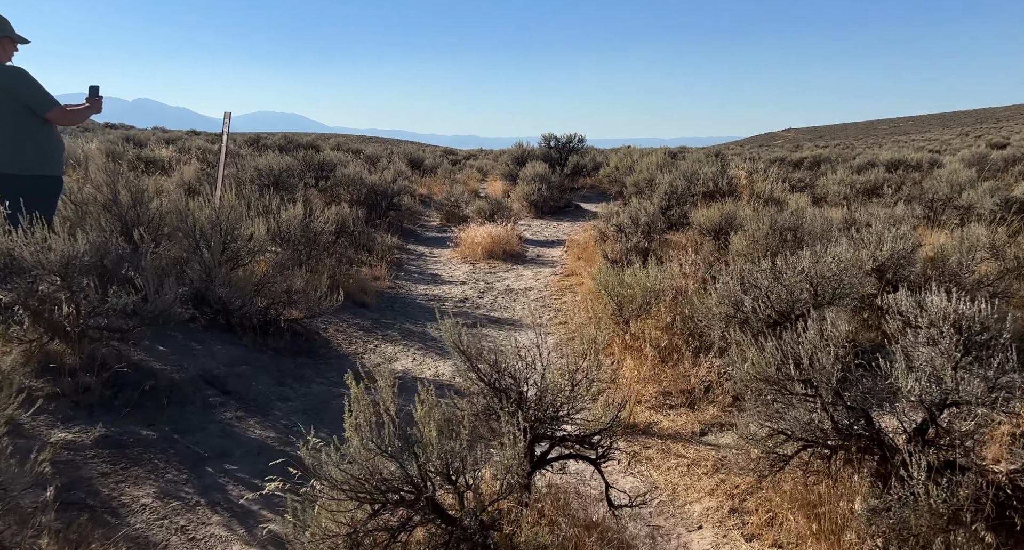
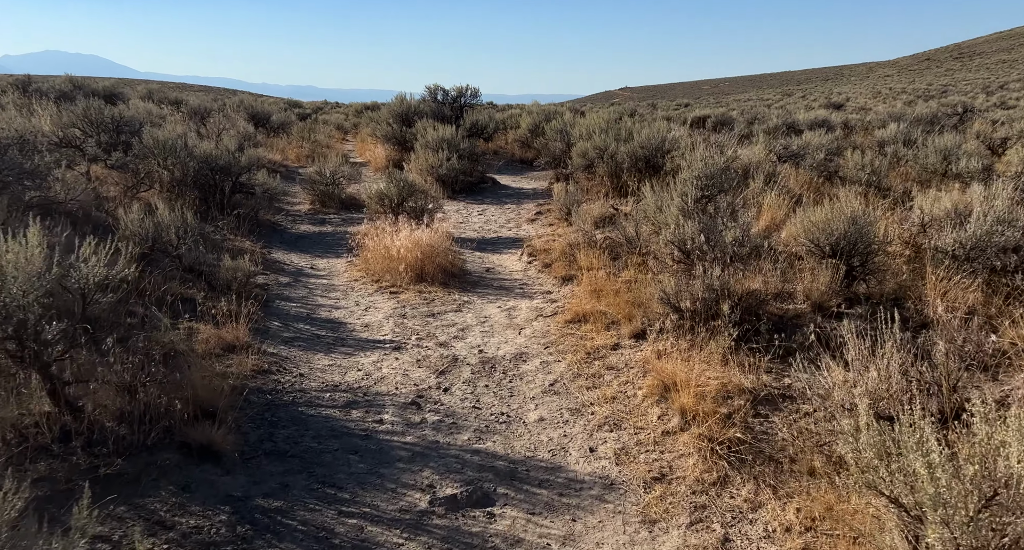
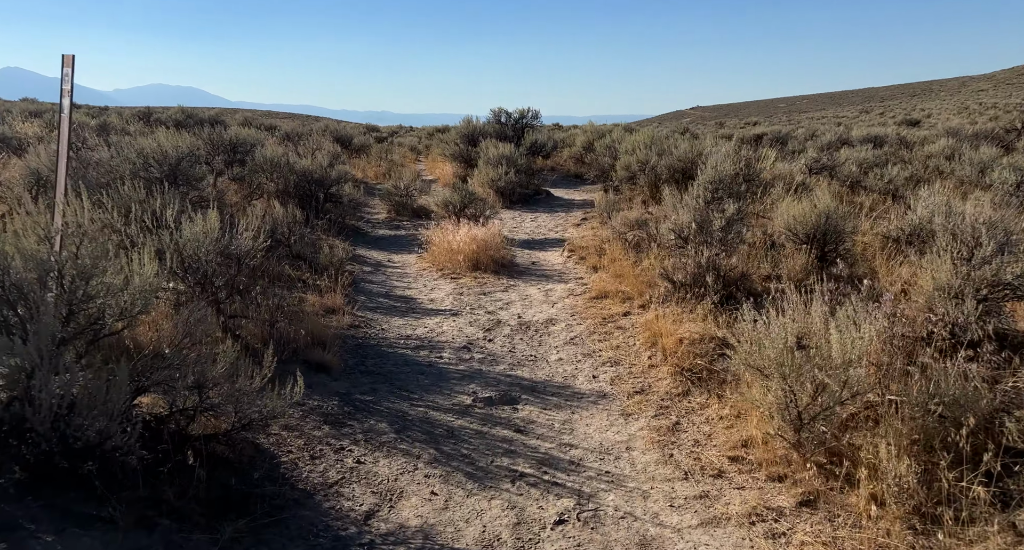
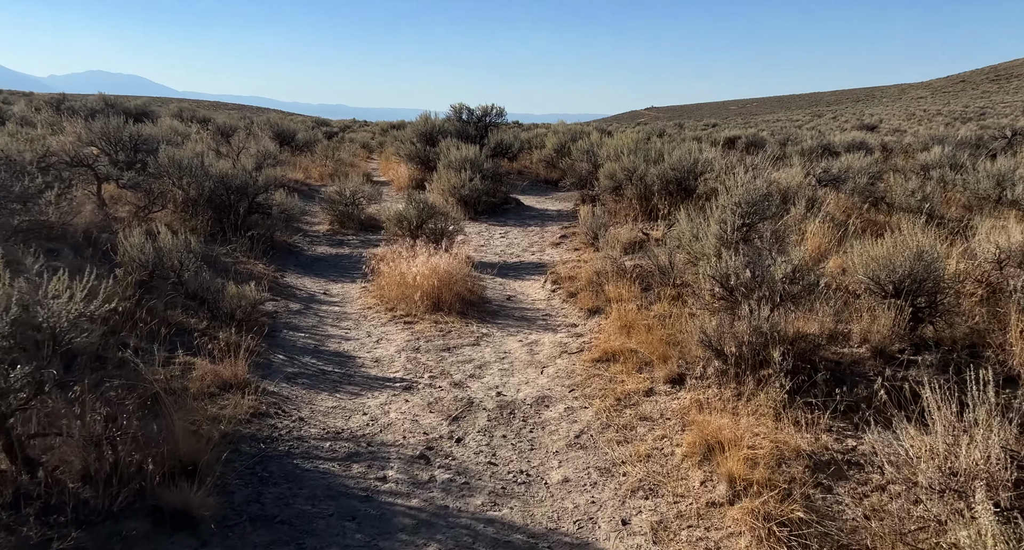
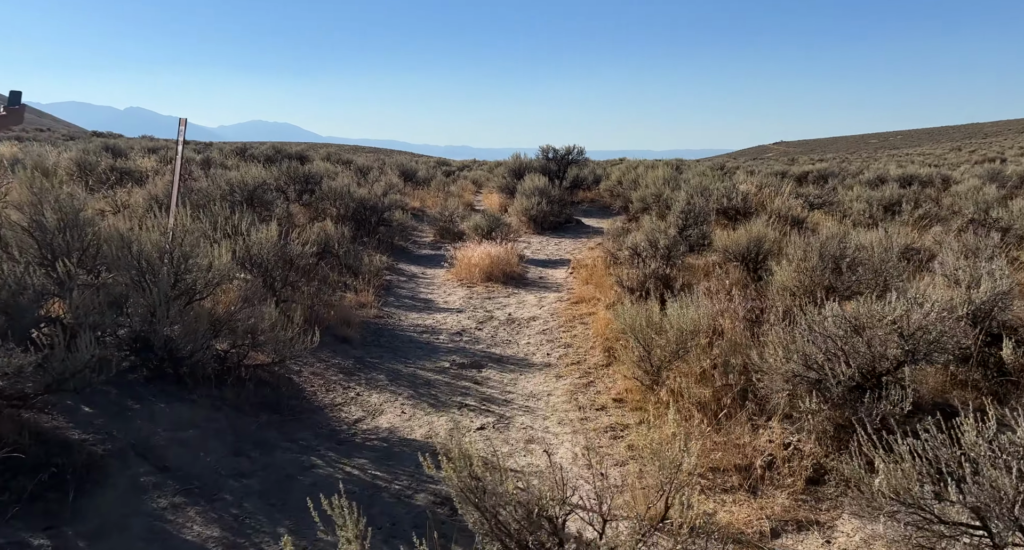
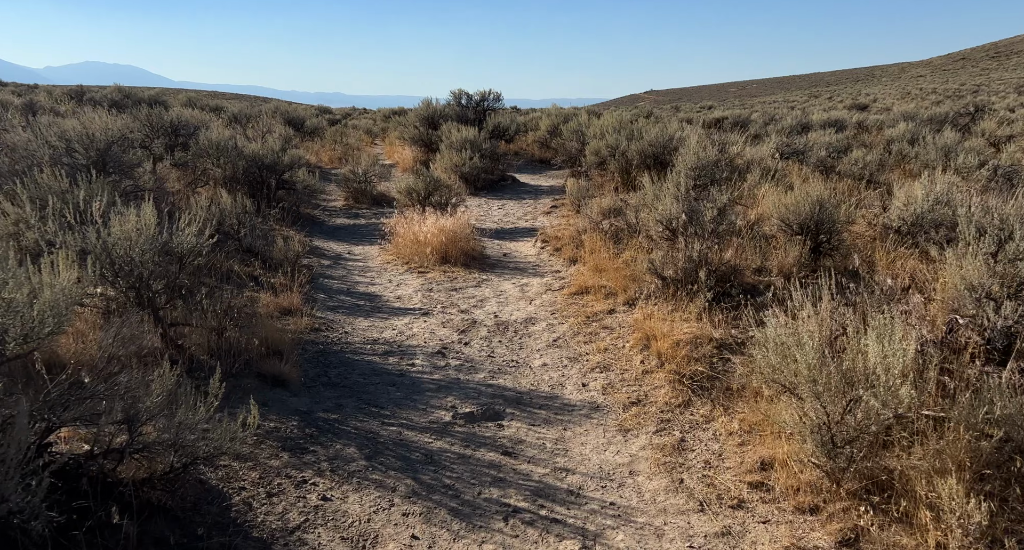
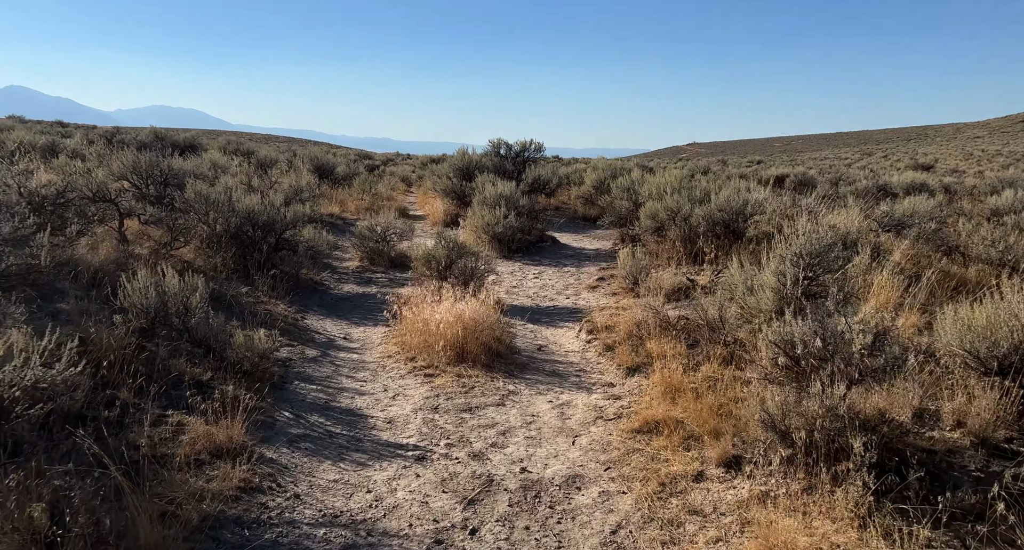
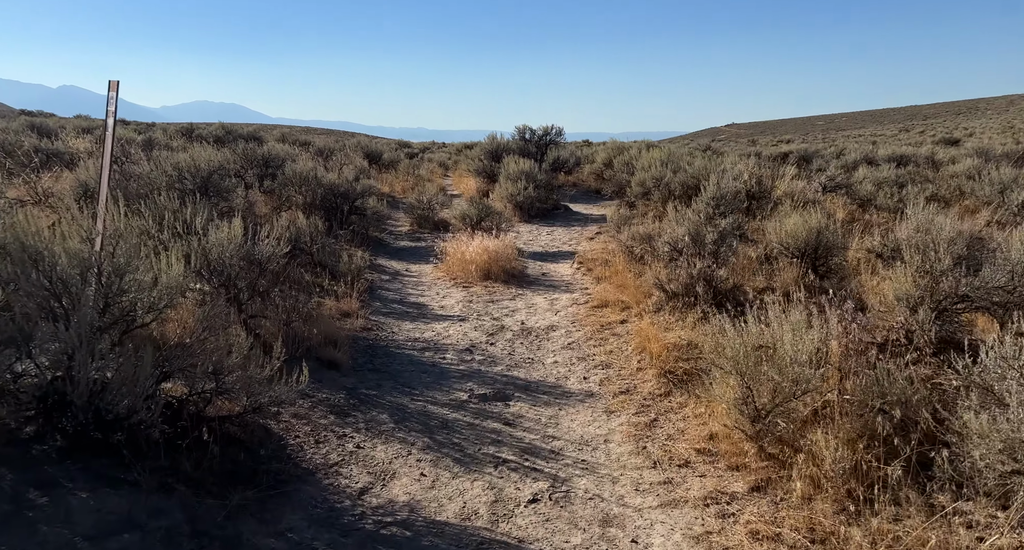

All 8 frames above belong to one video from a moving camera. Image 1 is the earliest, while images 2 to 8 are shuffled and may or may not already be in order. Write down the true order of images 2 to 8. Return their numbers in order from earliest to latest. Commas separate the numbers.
5, 8, 3, 6, 2, 4, 7
